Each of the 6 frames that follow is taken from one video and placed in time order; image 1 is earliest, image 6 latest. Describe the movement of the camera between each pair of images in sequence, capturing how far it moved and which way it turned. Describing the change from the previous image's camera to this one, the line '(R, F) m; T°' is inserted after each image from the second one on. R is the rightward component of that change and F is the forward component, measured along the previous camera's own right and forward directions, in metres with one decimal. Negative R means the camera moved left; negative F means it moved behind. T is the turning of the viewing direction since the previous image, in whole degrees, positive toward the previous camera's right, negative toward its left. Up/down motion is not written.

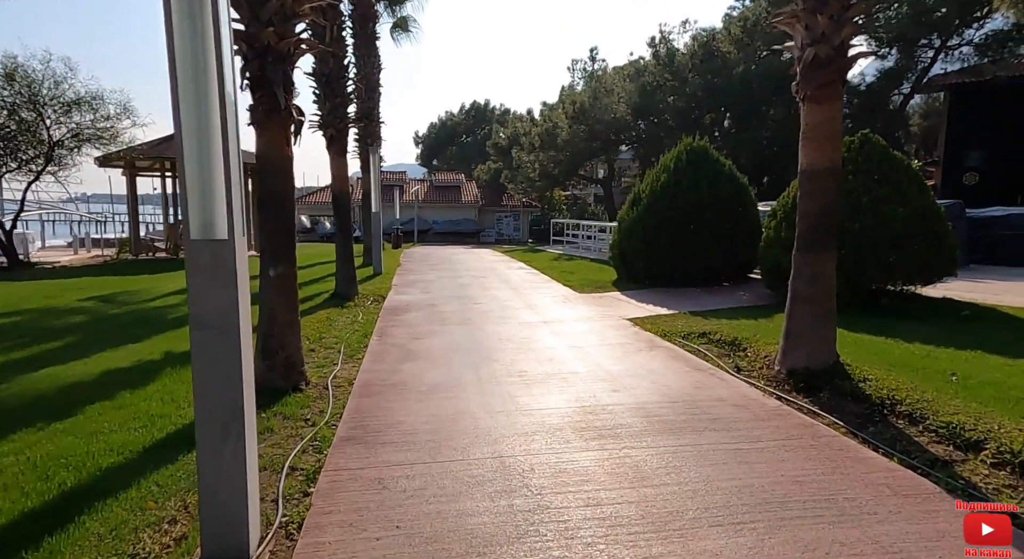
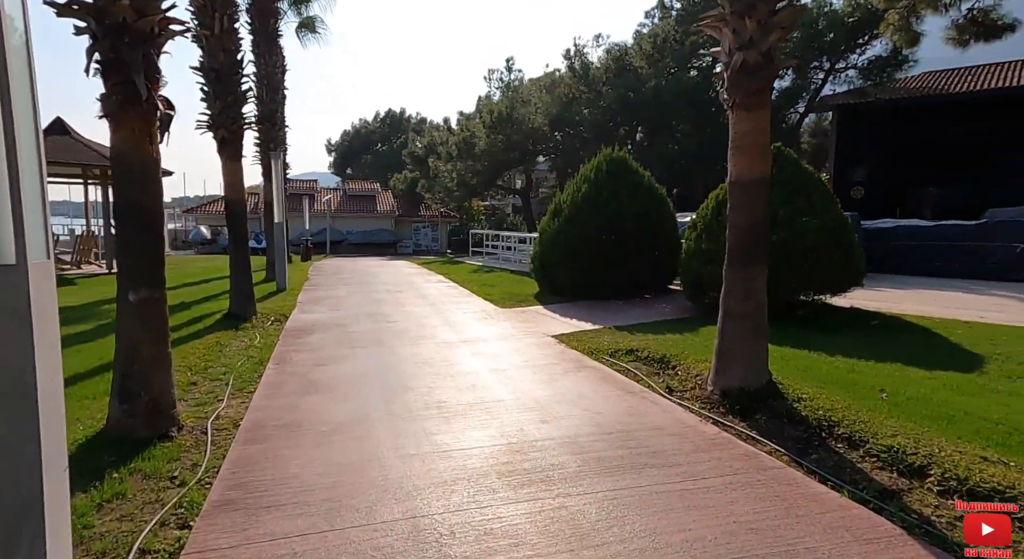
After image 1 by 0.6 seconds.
(0.0, +0.5) m; +8°
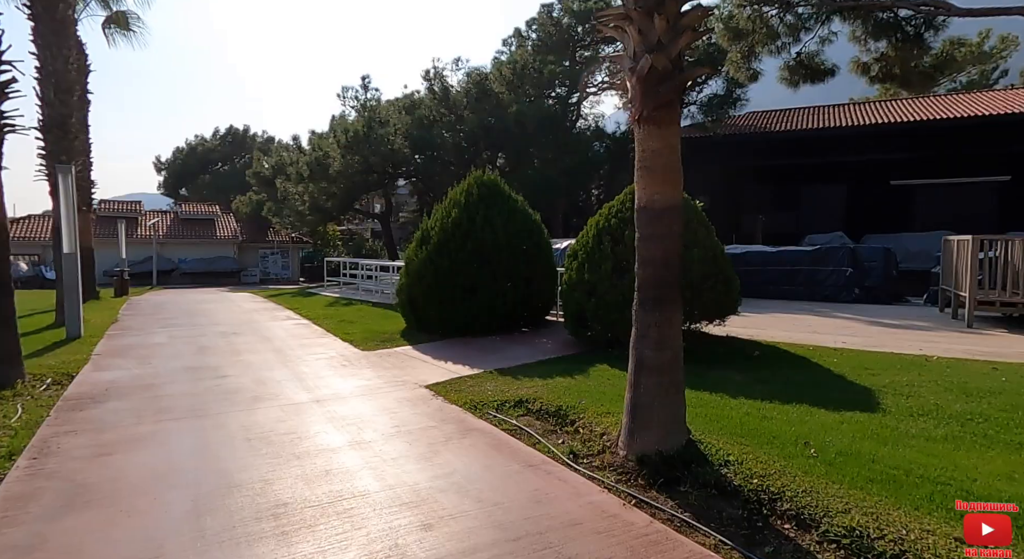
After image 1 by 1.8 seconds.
(0.0, +1.1) m; +13°
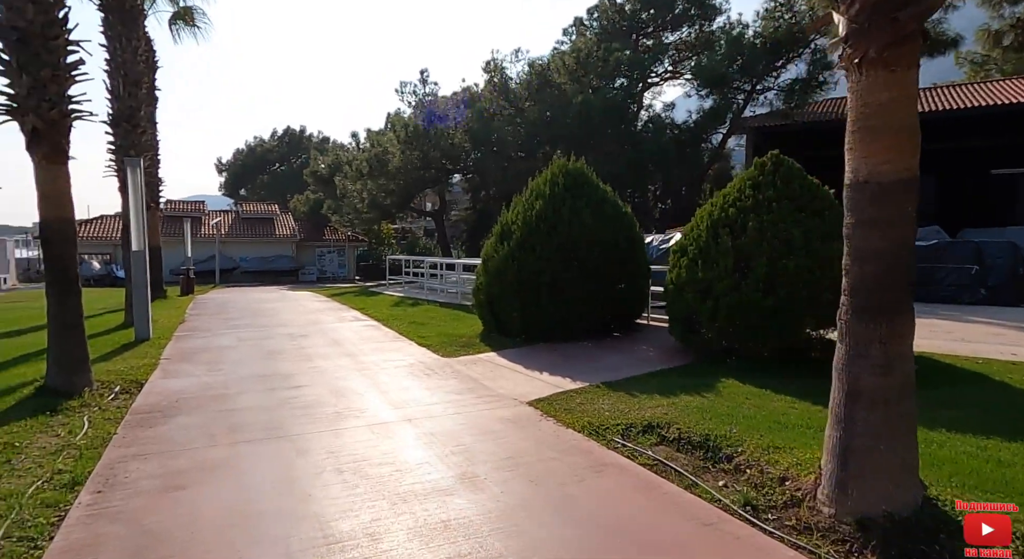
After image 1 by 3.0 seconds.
(-0.7, +0.9) m; -5°
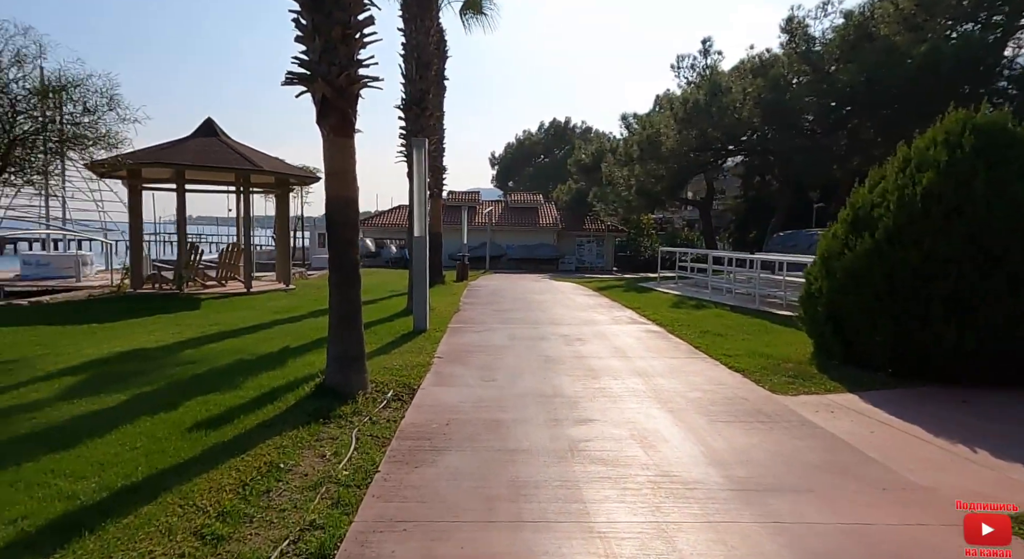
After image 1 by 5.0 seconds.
(-1.1, +1.9) m; -24°
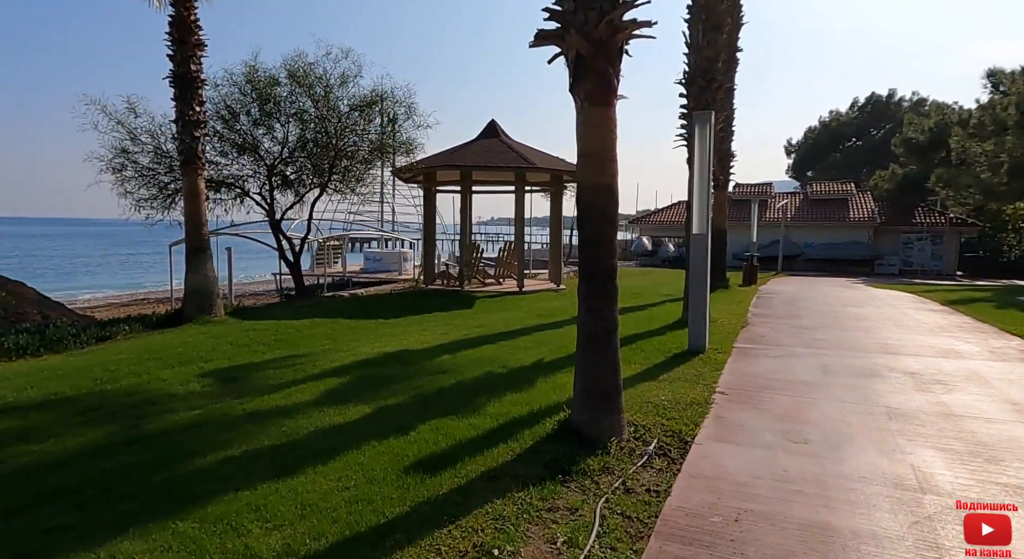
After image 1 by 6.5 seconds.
(-0.3, +1.7) m; -26°
